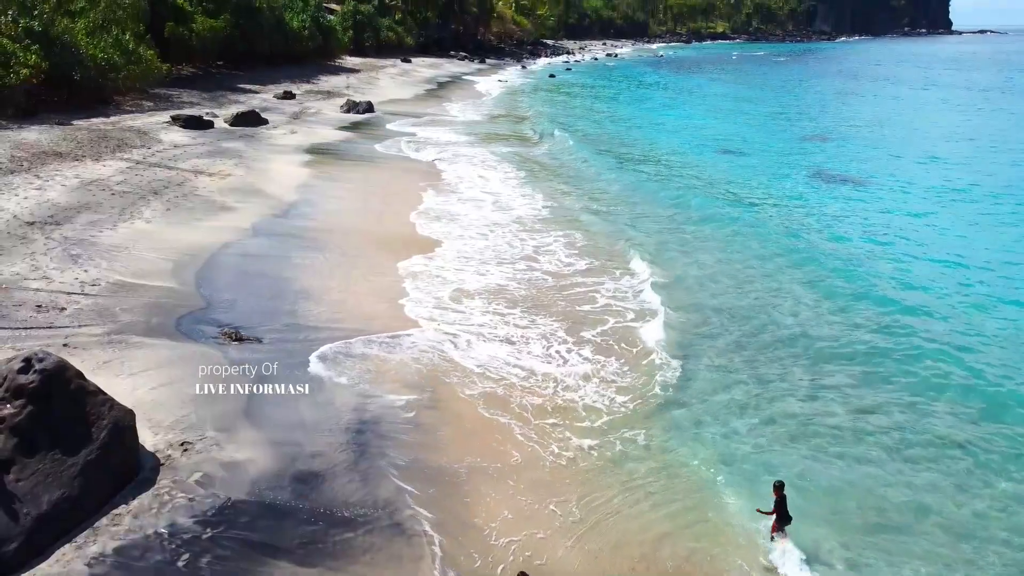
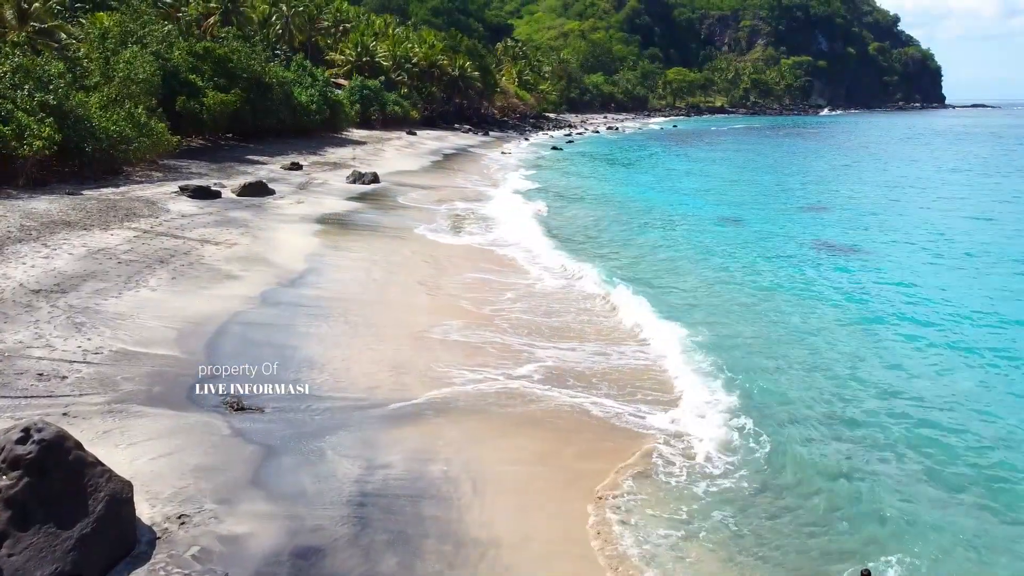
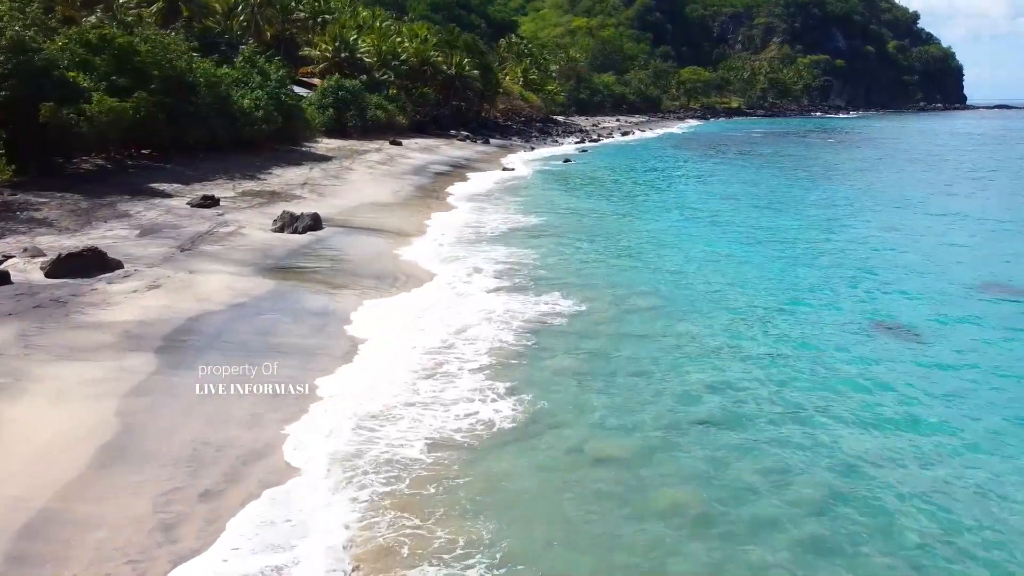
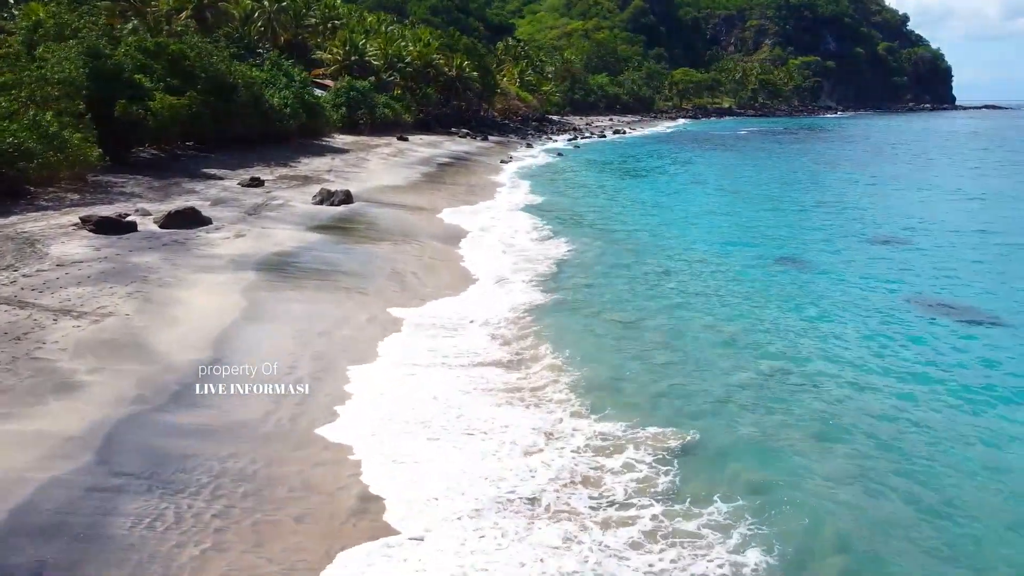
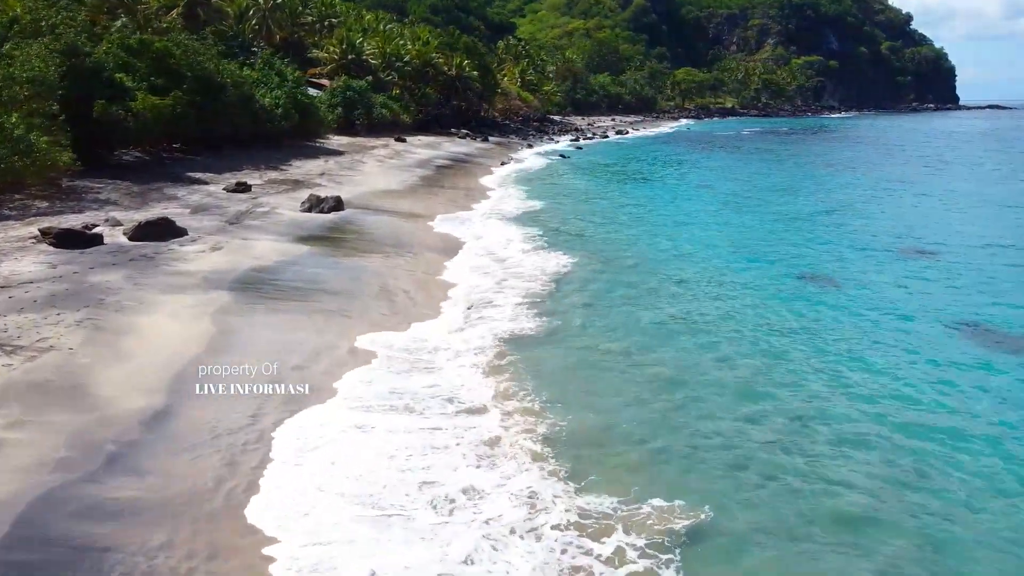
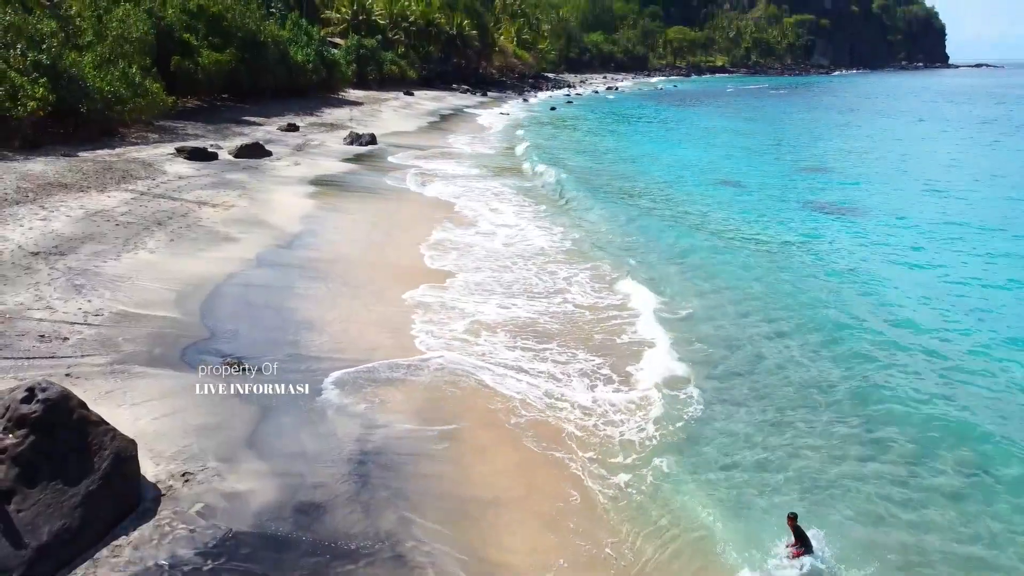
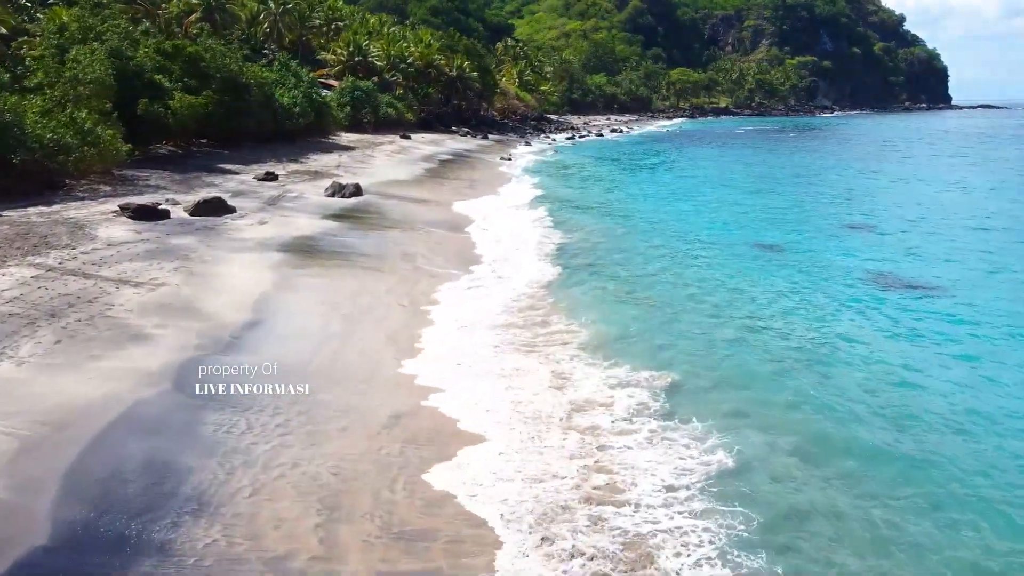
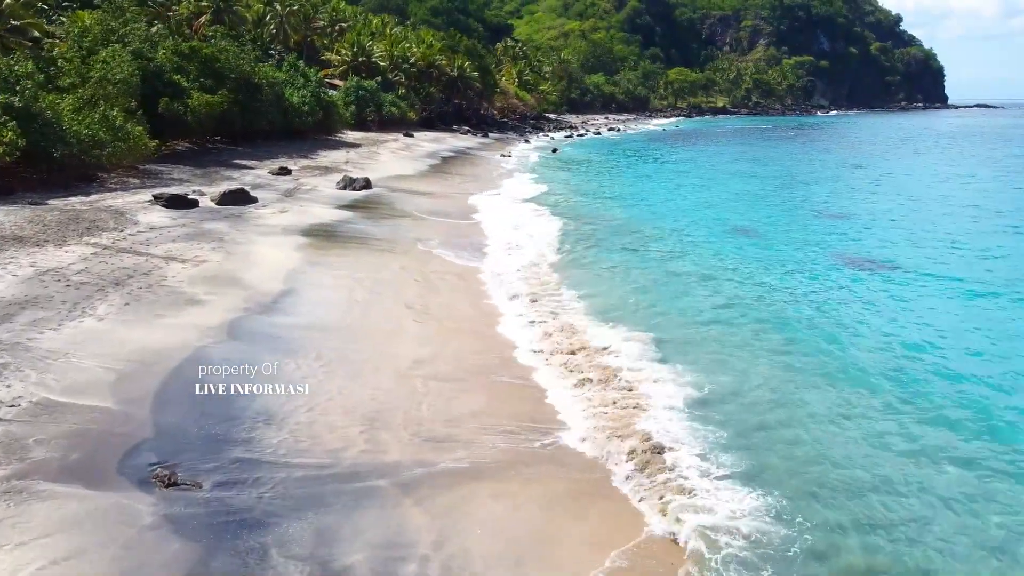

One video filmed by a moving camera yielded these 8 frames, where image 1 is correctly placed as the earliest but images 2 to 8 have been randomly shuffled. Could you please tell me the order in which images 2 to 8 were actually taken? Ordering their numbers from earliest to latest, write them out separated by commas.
6, 2, 8, 7, 4, 5, 3
